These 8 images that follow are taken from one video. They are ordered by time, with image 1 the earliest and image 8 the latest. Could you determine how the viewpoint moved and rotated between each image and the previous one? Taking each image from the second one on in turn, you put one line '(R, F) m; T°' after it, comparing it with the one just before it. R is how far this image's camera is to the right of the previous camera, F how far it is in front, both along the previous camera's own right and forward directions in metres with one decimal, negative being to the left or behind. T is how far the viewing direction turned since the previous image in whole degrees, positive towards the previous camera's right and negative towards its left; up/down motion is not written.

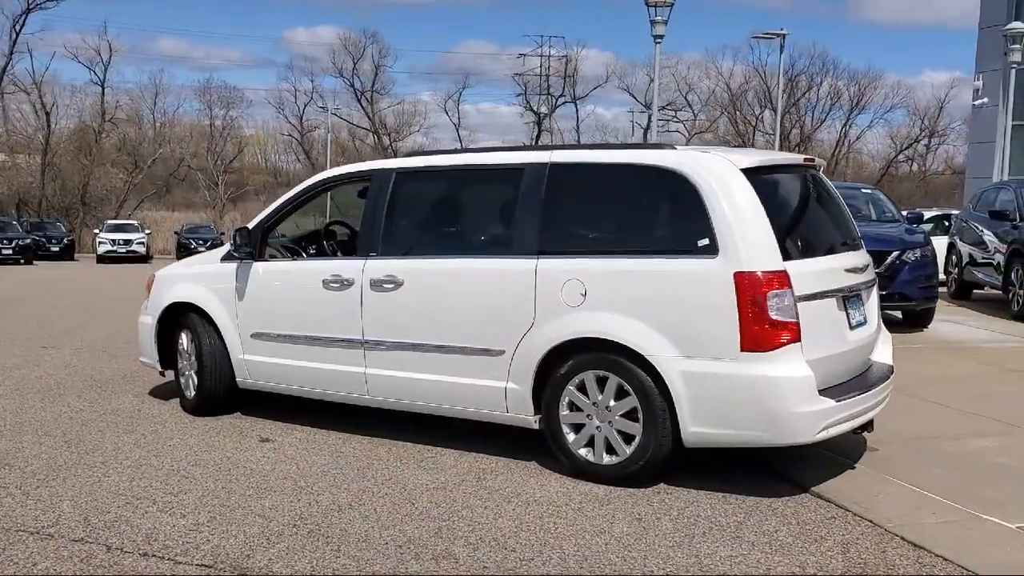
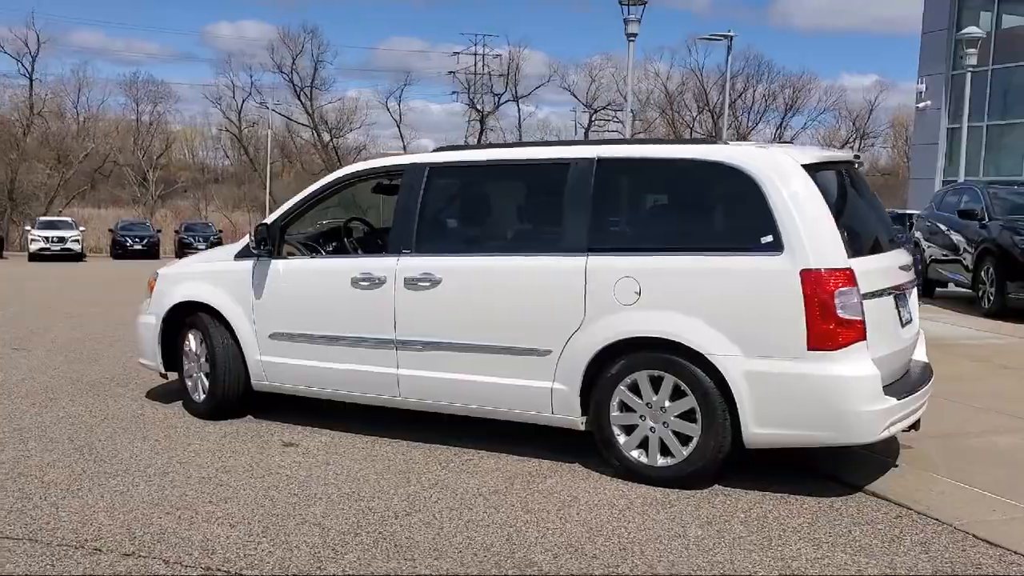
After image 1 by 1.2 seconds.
(-0.6, +0.2) m; +4°
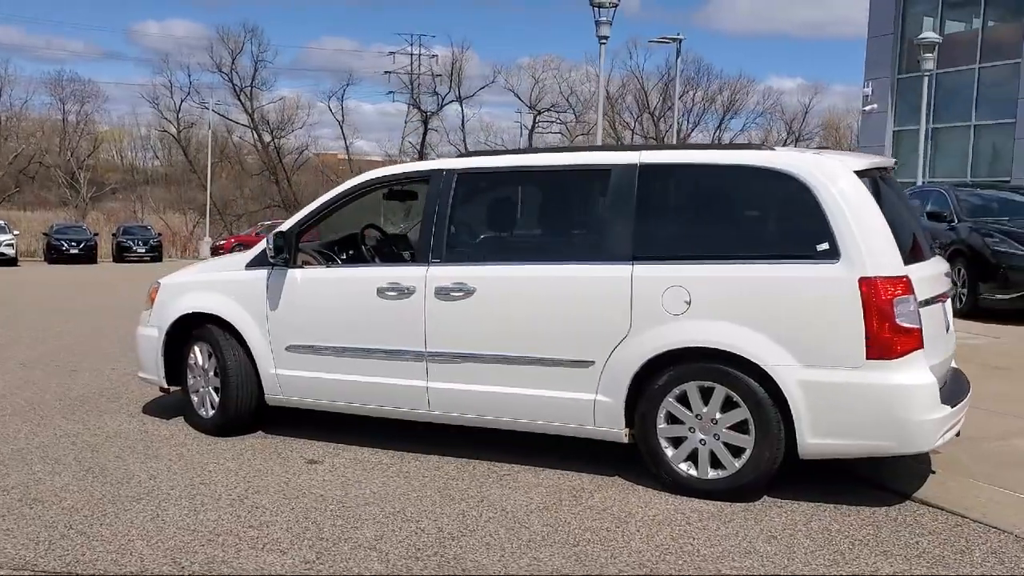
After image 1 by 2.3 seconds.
(-0.5, +0.2) m; +4°
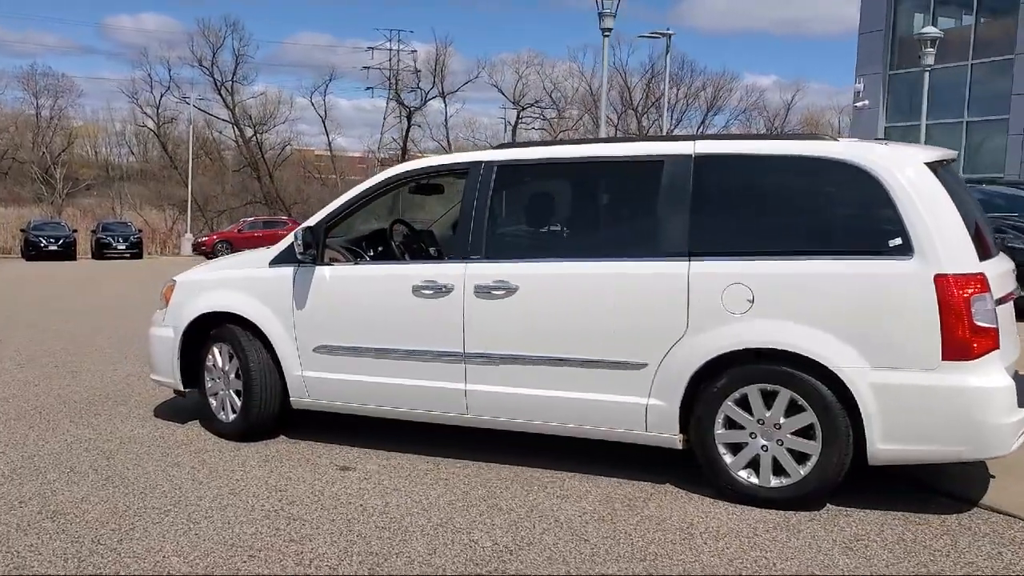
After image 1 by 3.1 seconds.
(-0.3, +0.3) m; +1°
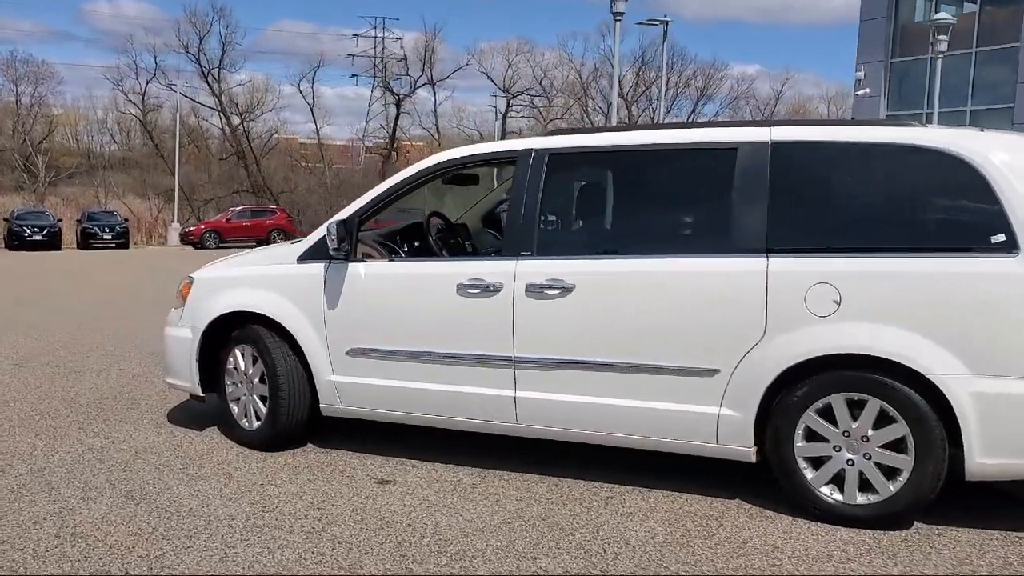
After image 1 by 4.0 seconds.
(-0.3, +0.4) m; +1°
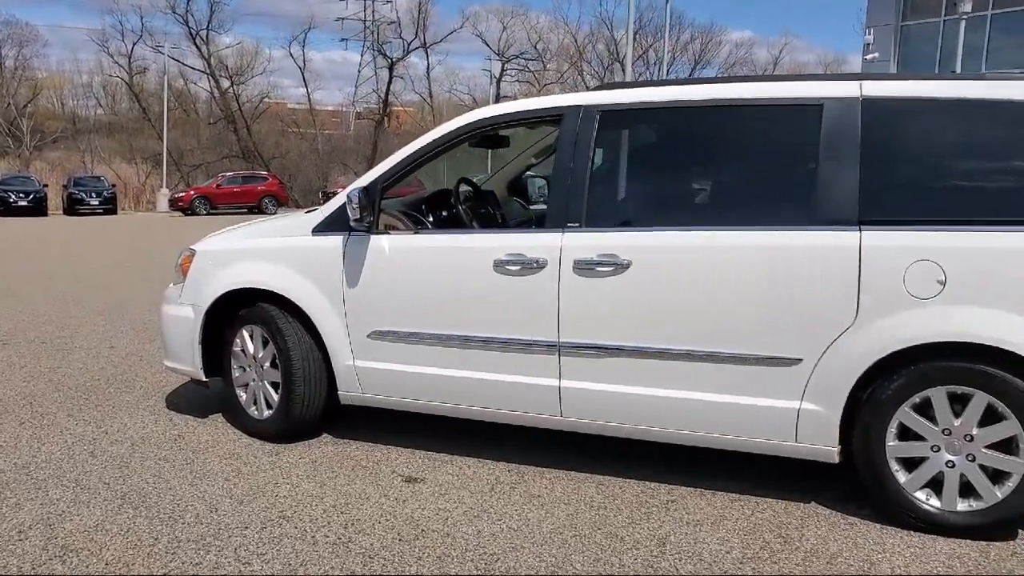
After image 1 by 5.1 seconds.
(-0.2, +0.5) m; +1°
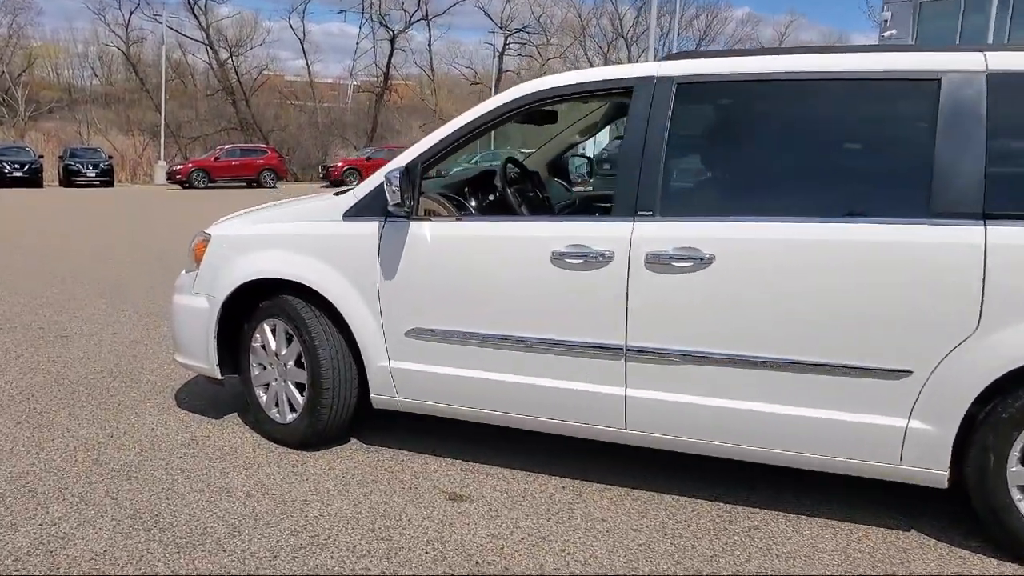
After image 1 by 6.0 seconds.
(-0.2, +0.5) m; 0°
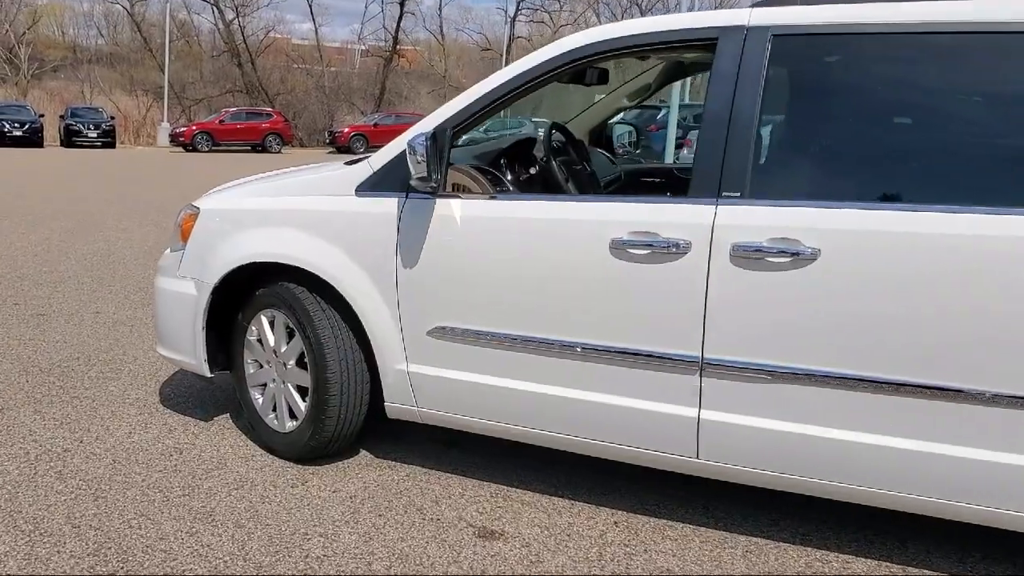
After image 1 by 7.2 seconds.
(-0.1, +0.7) m; 0°
